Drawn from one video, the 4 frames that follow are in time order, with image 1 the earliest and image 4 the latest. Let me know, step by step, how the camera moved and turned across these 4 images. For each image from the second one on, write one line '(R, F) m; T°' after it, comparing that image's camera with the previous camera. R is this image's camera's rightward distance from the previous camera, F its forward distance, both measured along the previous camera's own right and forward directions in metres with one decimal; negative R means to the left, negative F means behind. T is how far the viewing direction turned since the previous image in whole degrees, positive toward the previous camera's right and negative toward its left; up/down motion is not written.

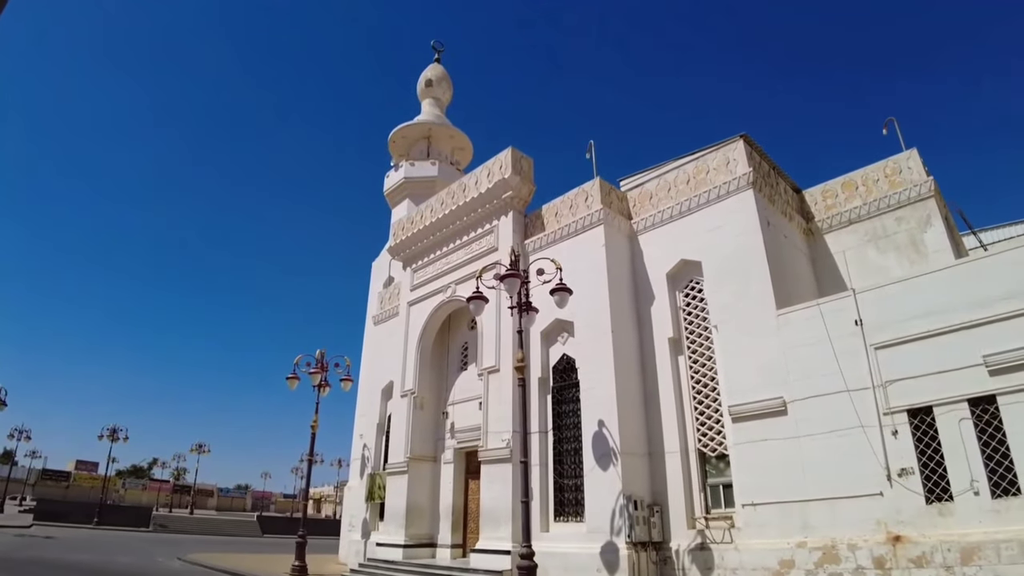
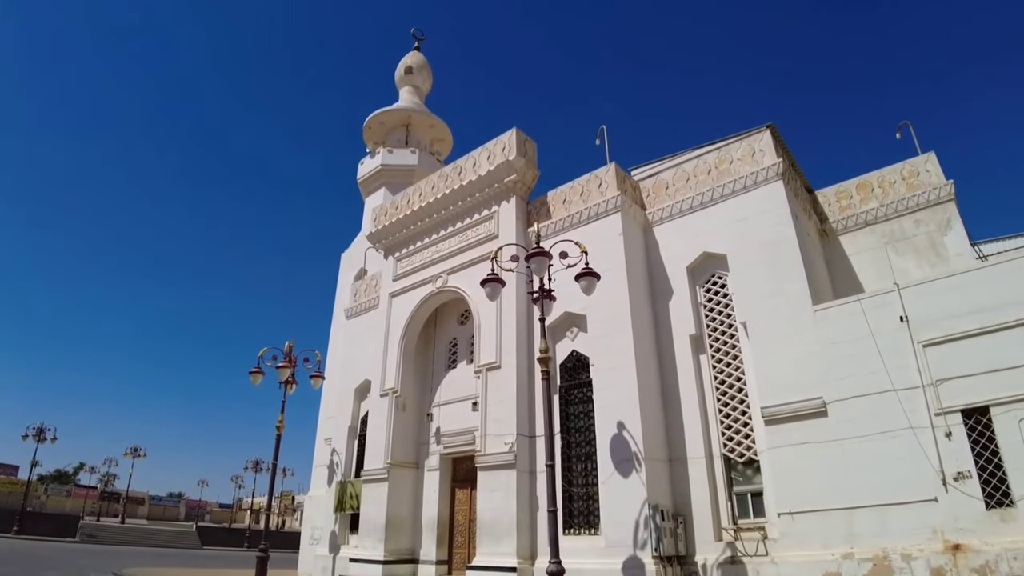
(-1.0, +0.9) m; +6°
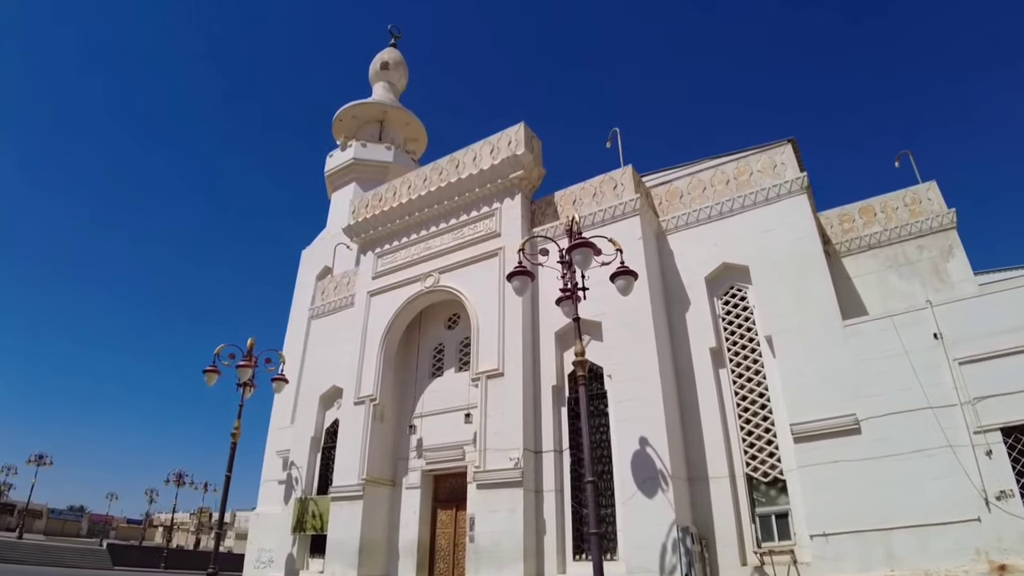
(-1.2, +0.8) m; +7°
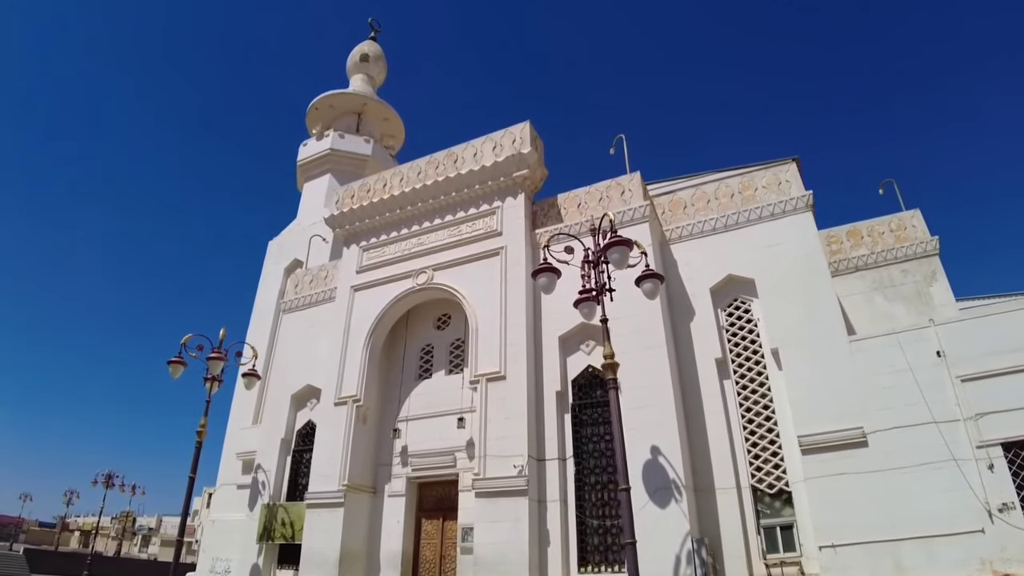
(-1.0, +0.4) m; +6°
